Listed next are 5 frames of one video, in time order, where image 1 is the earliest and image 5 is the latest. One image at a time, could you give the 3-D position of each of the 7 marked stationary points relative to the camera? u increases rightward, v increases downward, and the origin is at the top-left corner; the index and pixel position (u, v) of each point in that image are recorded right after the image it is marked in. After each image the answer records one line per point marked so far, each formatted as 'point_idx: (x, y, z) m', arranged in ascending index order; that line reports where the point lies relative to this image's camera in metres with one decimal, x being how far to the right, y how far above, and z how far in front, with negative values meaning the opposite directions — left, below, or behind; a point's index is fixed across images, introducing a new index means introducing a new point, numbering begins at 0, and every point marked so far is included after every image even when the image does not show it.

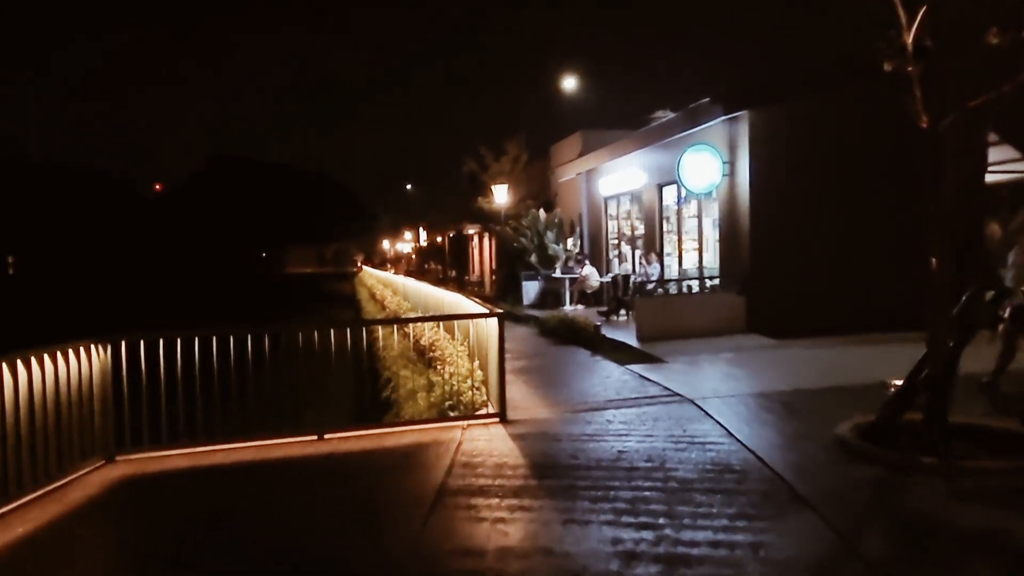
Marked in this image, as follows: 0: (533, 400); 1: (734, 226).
0: (+0.3, -1.4, +9.6) m
1: (+4.5, +1.2, +15.3) m
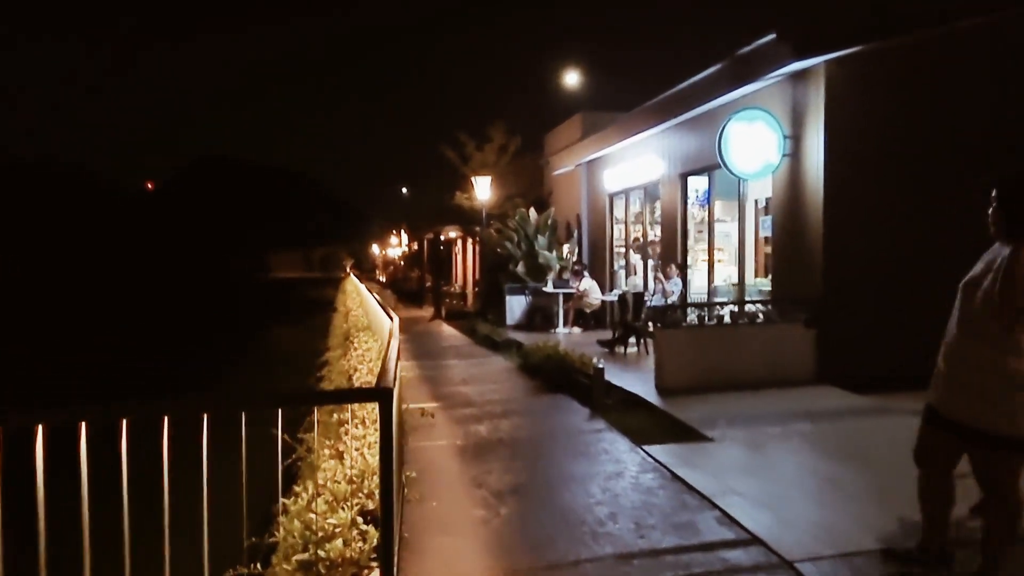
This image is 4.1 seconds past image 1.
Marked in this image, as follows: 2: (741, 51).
0: (-0.2, -1.7, +5.0) m
1: (+4.1, +0.8, +10.7) m
2: (+3.4, +3.5, +11.1) m
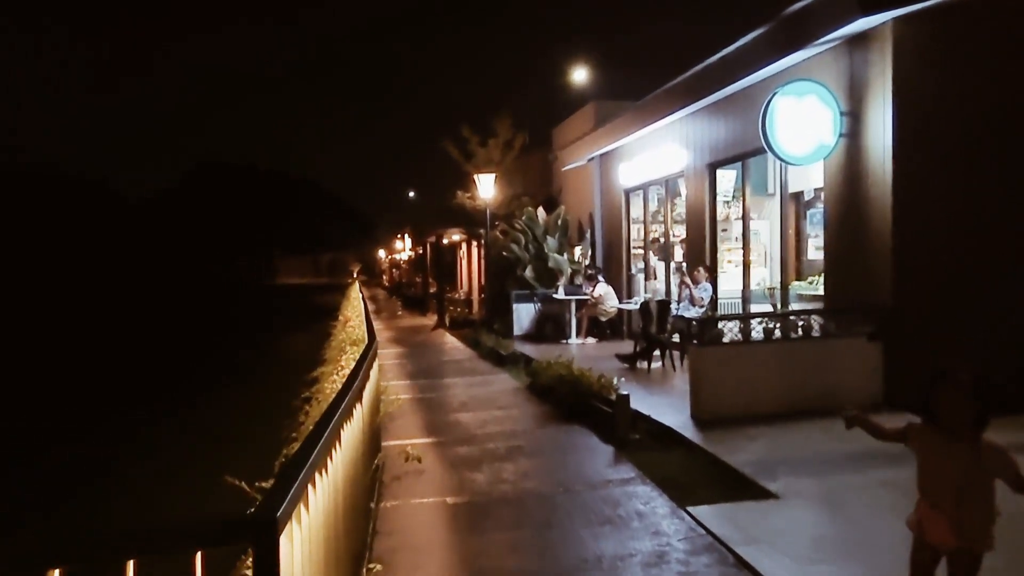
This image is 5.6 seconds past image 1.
0: (-0.2, -1.8, +3.3) m
1: (+4.1, +0.8, +9.0) m
2: (+3.4, +3.4, +9.4) m
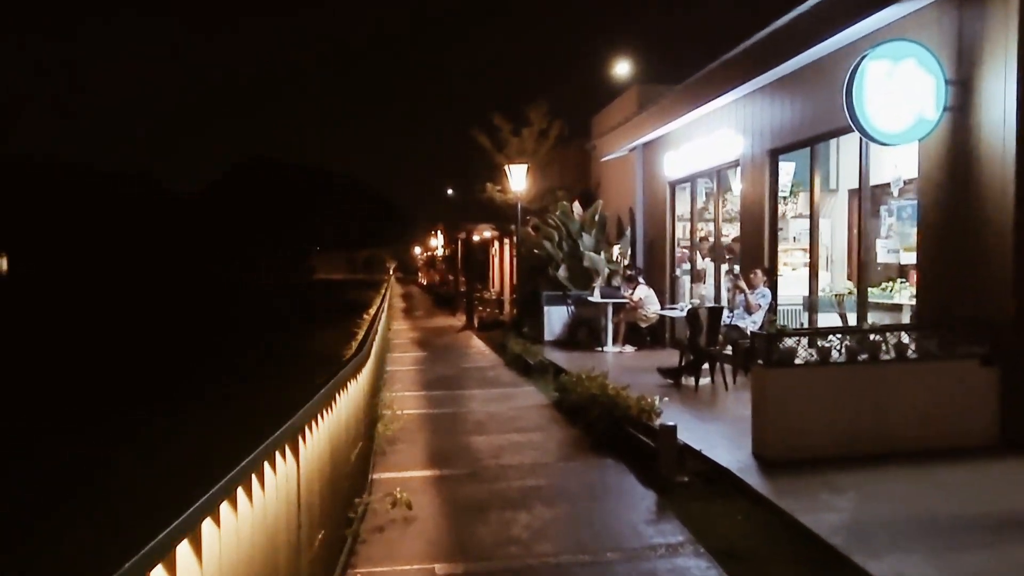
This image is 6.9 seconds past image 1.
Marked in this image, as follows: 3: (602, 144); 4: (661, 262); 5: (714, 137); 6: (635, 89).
0: (-0.3, -1.8, +1.8) m
1: (+4.4, +0.7, +7.3) m
2: (+3.7, +3.4, +7.7) m
3: (+2.2, +3.4, +17.8) m
4: (+3.1, +0.6, +15.7) m
5: (+3.5, +2.6, +12.9) m
6: (+2.7, +4.3, +16.3) m
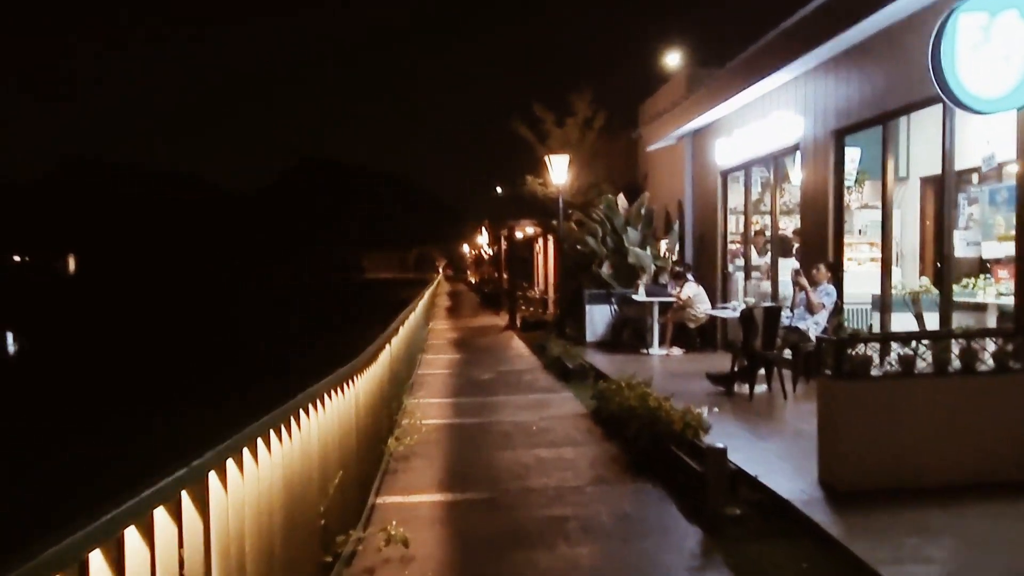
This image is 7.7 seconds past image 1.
0: (-0.5, -1.8, +1.0) m
1: (+4.6, +0.7, +6.1) m
2: (+3.9, +3.4, +6.5) m
3: (+3.1, +3.5, +16.8) m
4: (+3.9, +0.6, +14.5) m
5: (+4.0, +2.6, +11.7) m
6: (+3.5, +4.4, +15.2) m
